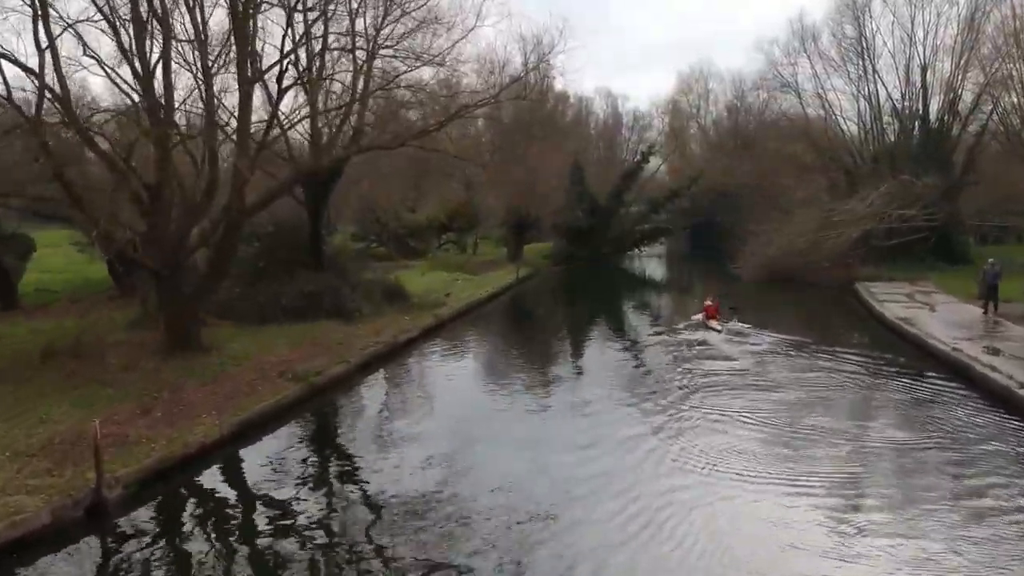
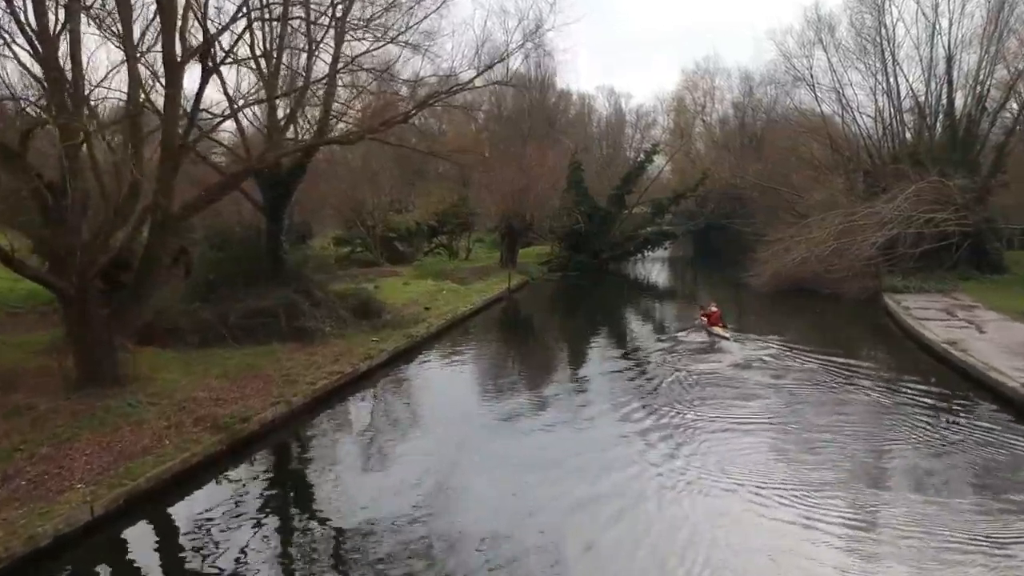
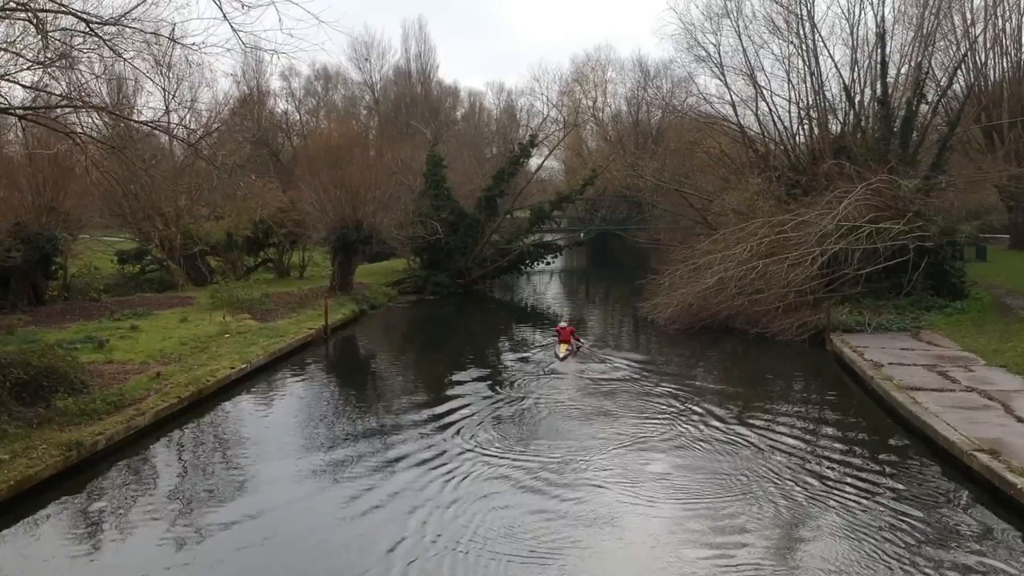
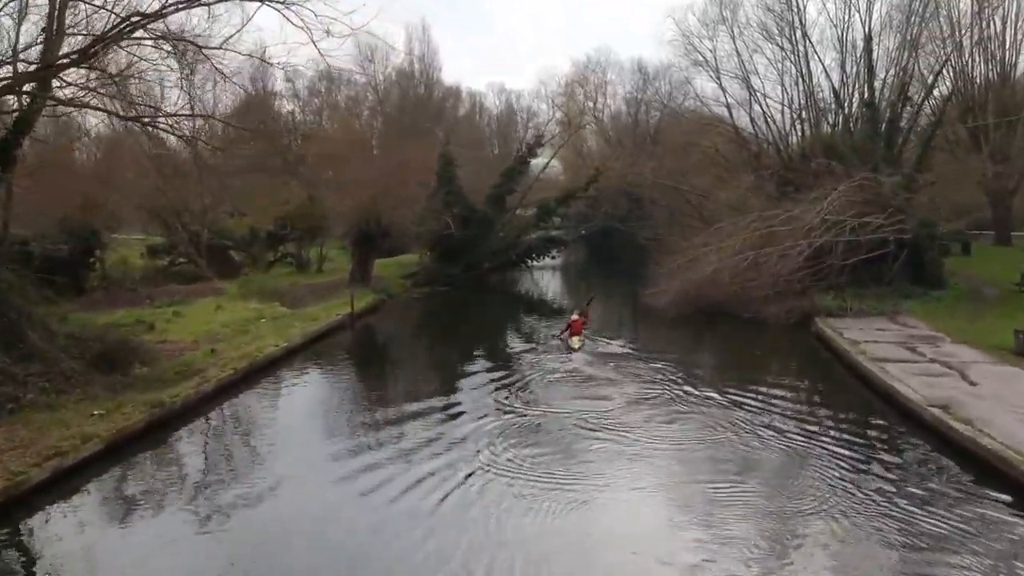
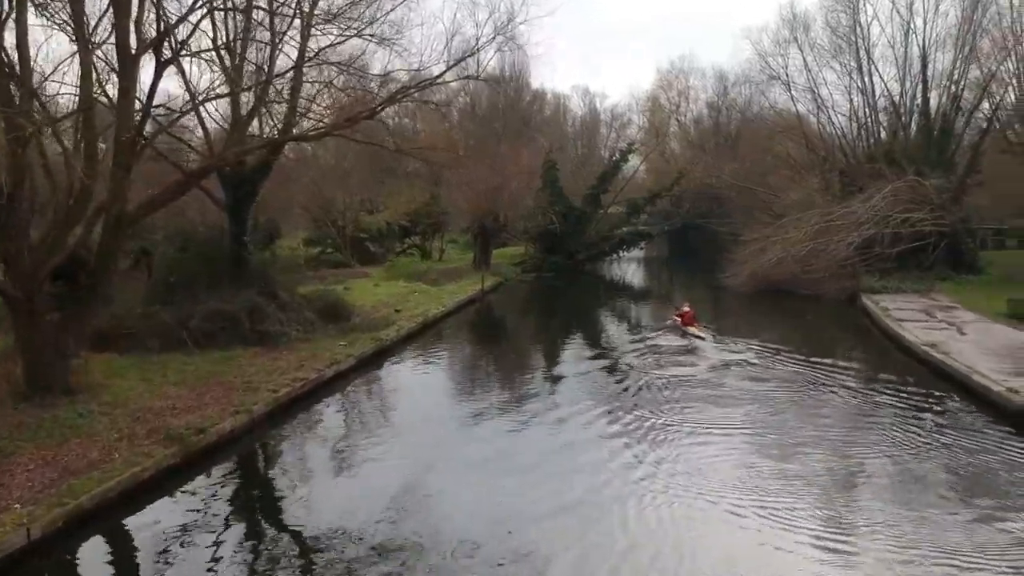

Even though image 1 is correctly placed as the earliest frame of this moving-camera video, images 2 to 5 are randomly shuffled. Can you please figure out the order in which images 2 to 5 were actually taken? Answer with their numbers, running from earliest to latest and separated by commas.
2, 5, 4, 3
